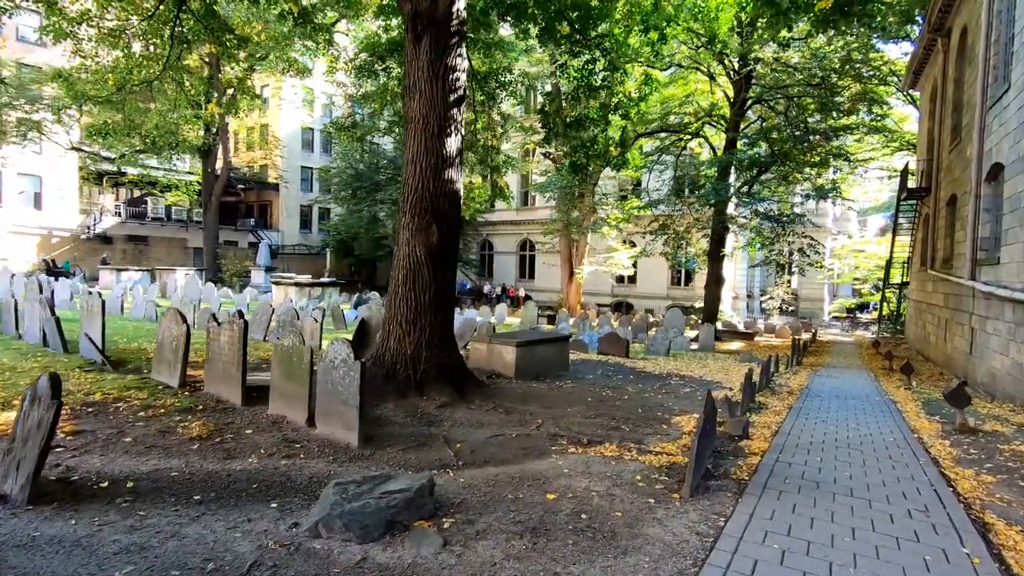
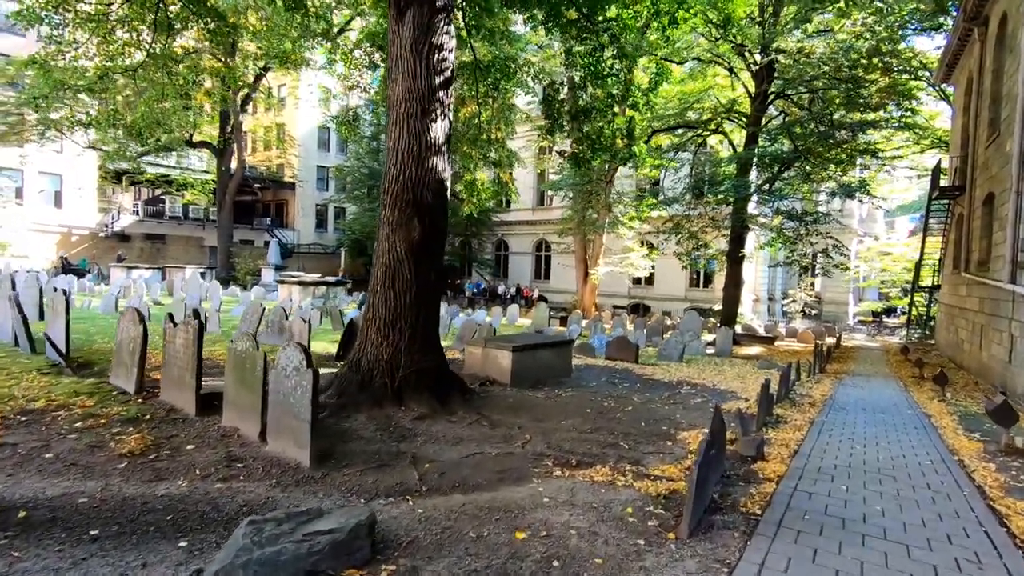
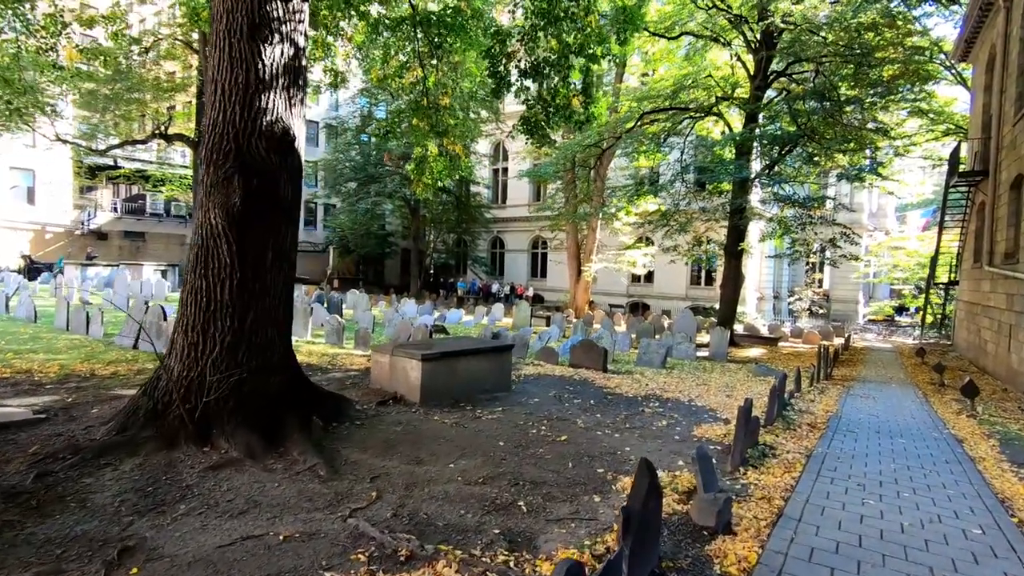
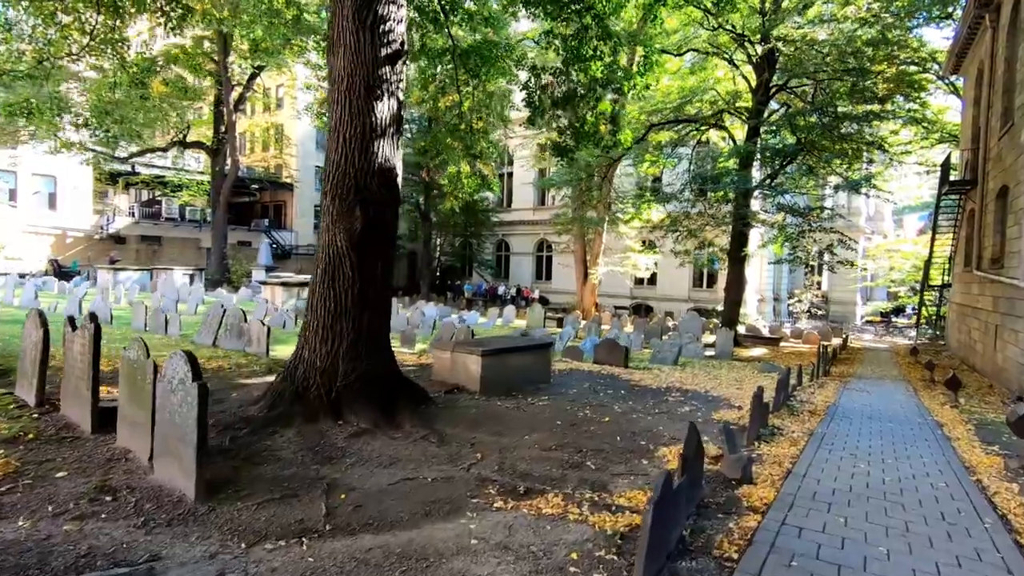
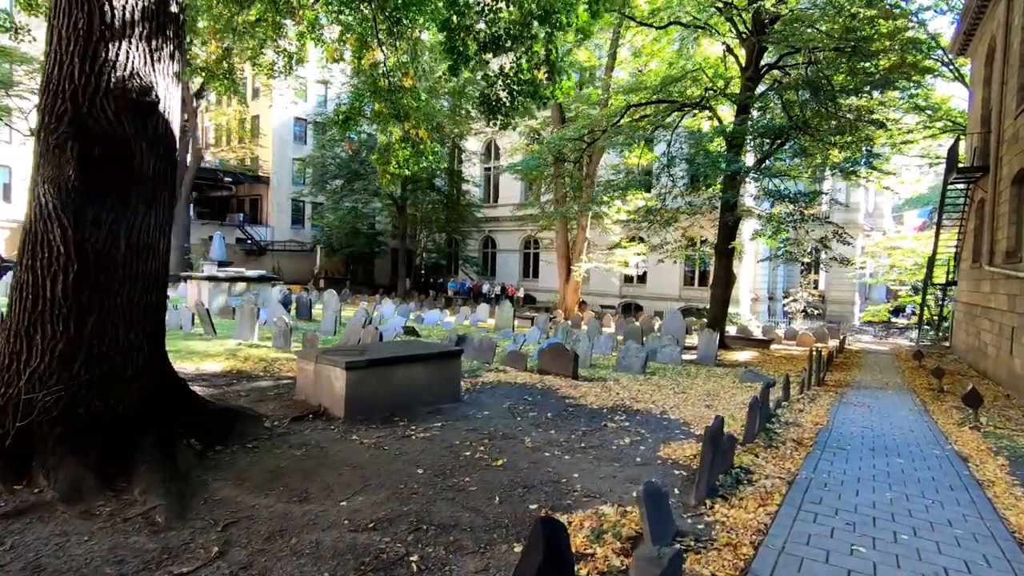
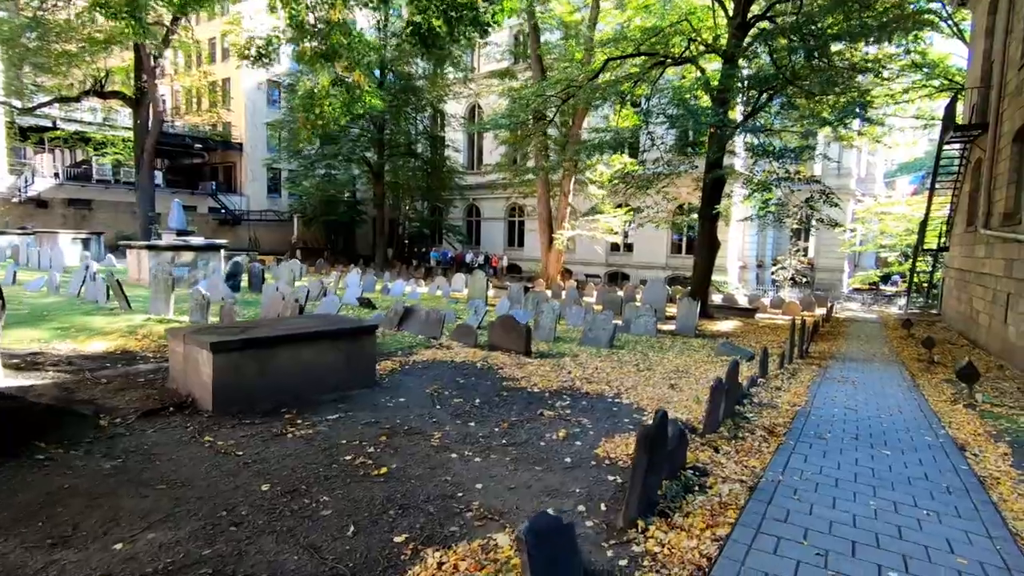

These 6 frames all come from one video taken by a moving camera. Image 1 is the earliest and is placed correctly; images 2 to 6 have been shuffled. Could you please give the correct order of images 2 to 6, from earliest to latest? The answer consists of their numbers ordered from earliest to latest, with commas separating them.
2, 4, 3, 5, 6
